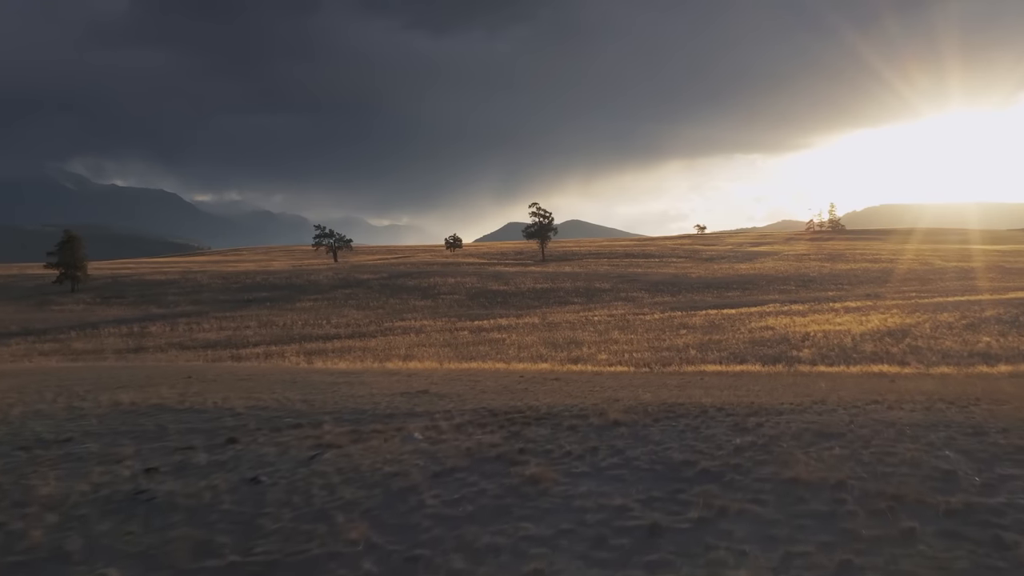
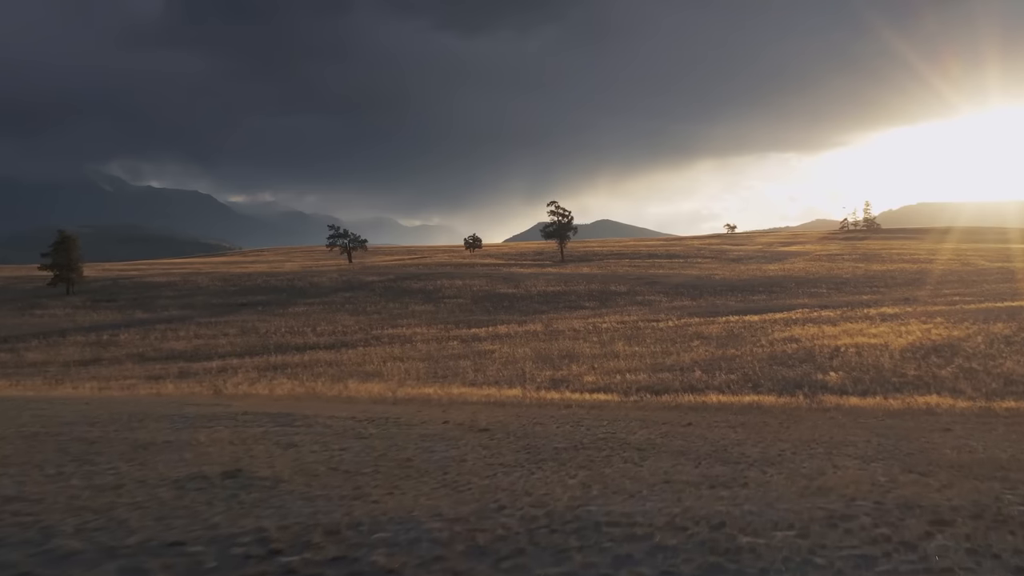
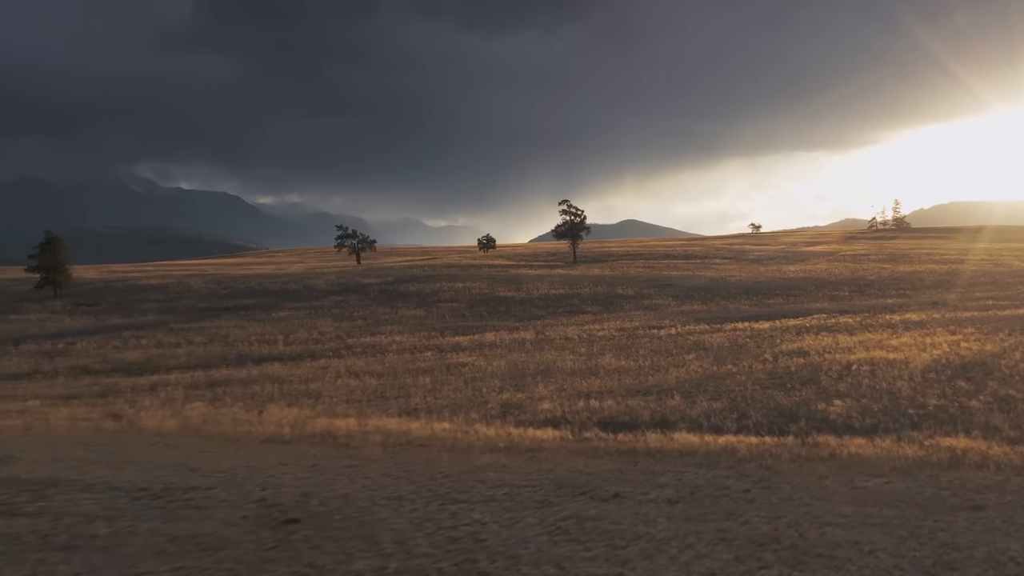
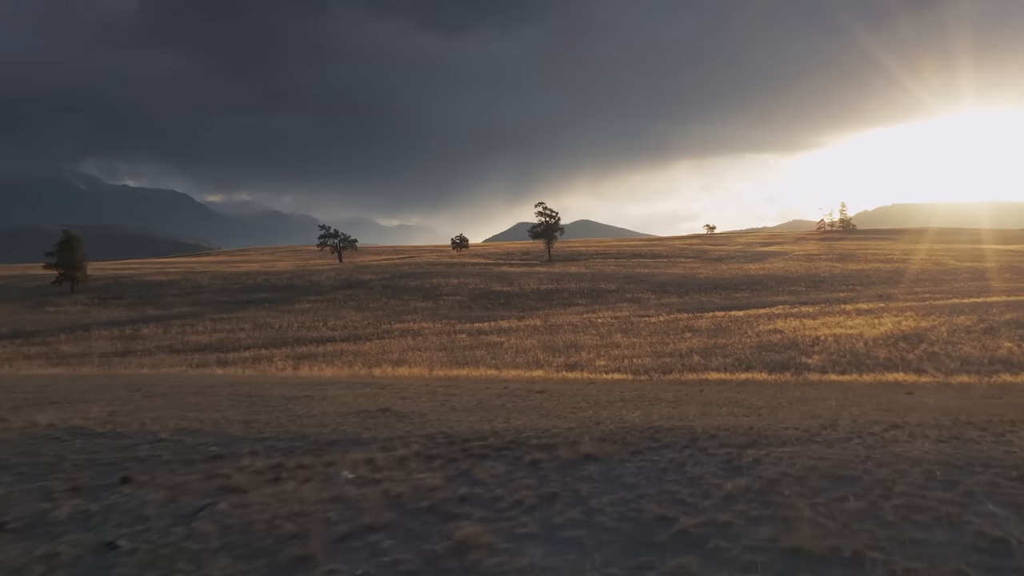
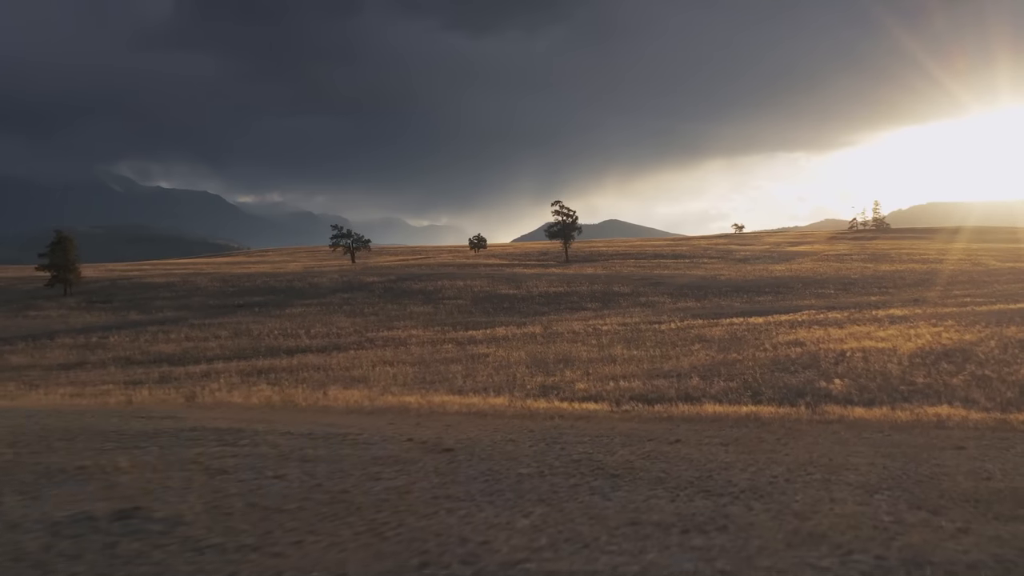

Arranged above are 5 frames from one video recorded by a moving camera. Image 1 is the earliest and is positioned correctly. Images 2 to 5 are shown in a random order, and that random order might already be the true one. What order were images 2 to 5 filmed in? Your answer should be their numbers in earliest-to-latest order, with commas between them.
4, 2, 5, 3
